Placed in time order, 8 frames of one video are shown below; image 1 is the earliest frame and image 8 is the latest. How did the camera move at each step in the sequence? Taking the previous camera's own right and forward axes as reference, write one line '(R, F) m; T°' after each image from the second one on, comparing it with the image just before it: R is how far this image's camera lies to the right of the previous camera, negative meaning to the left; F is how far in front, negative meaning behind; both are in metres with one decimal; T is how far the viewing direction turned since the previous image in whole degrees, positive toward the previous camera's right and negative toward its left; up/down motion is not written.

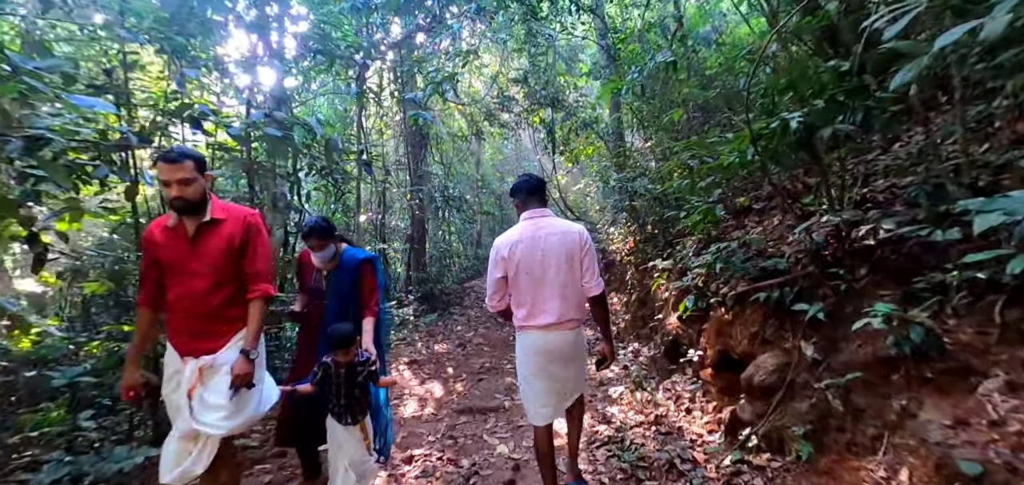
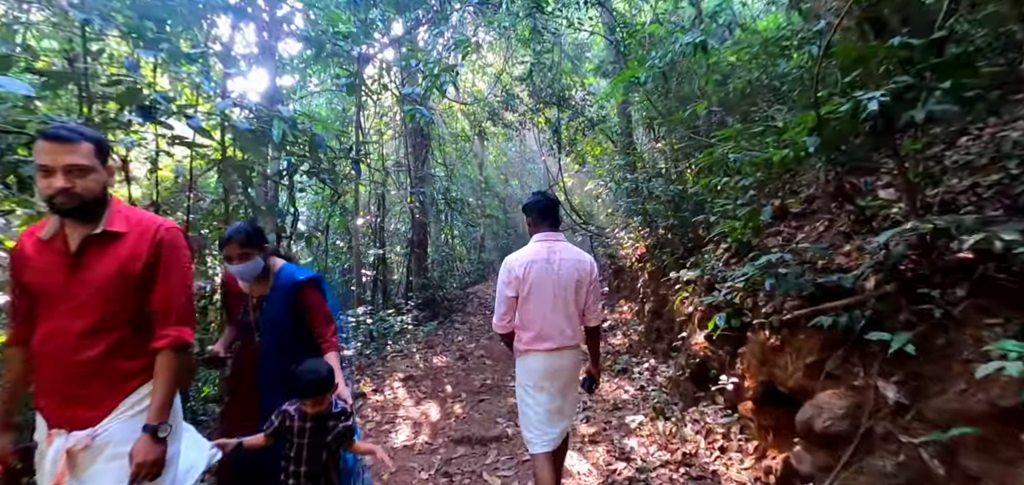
(0.0, +0.3) m; -1°
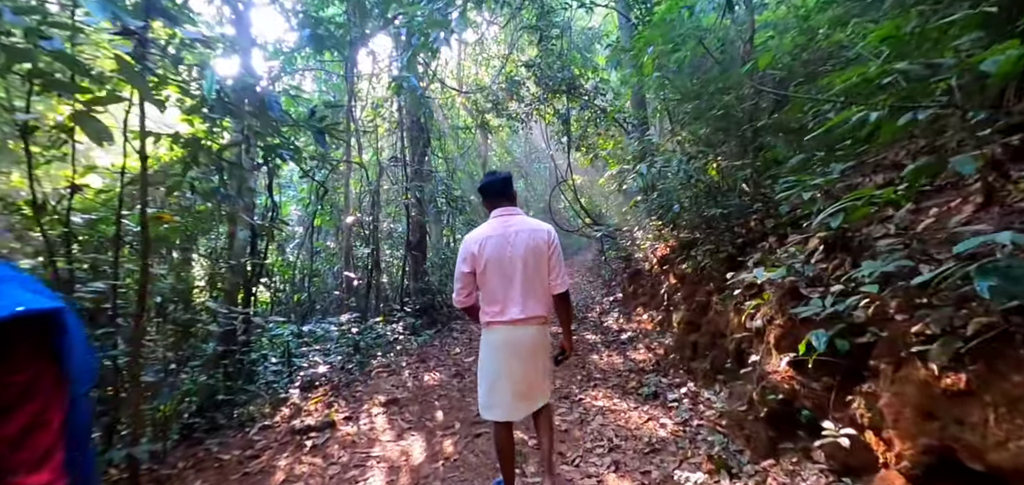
(0.0, +0.7) m; 0°
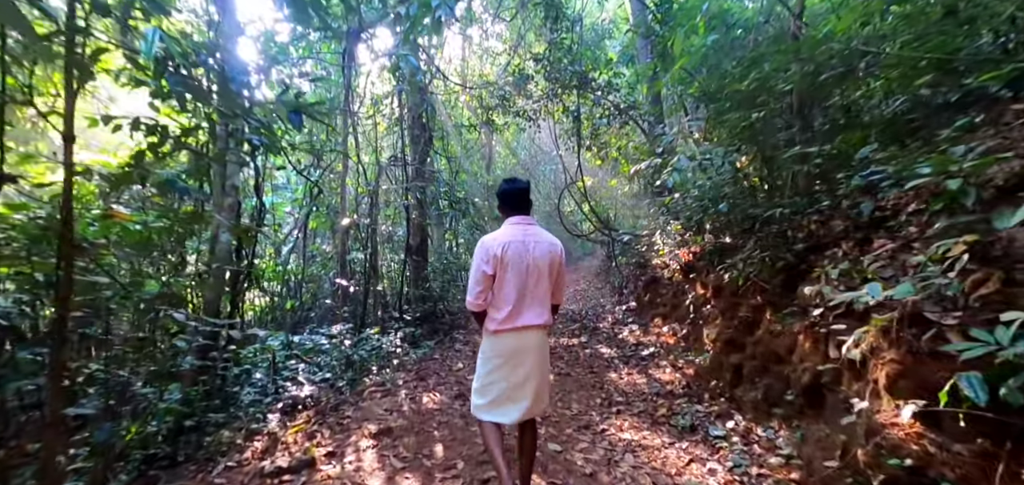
(-0.1, +0.5) m; 0°
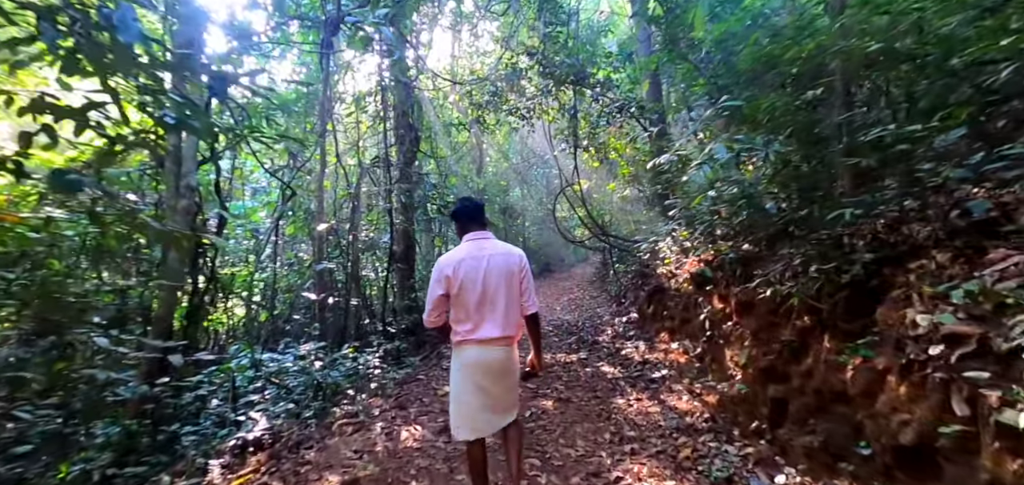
(0.0, +0.5) m; +1°
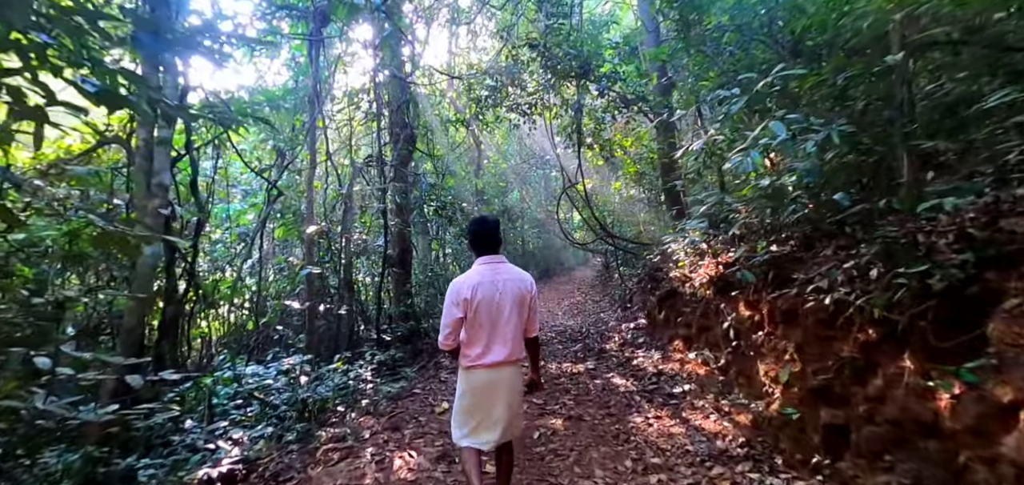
(-0.1, +0.3) m; 0°
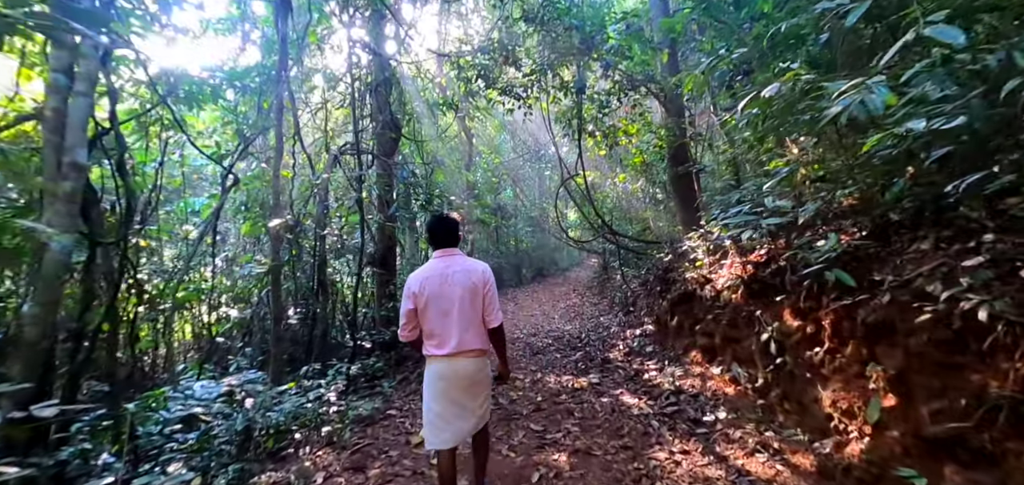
(0.0, +0.6) m; +1°
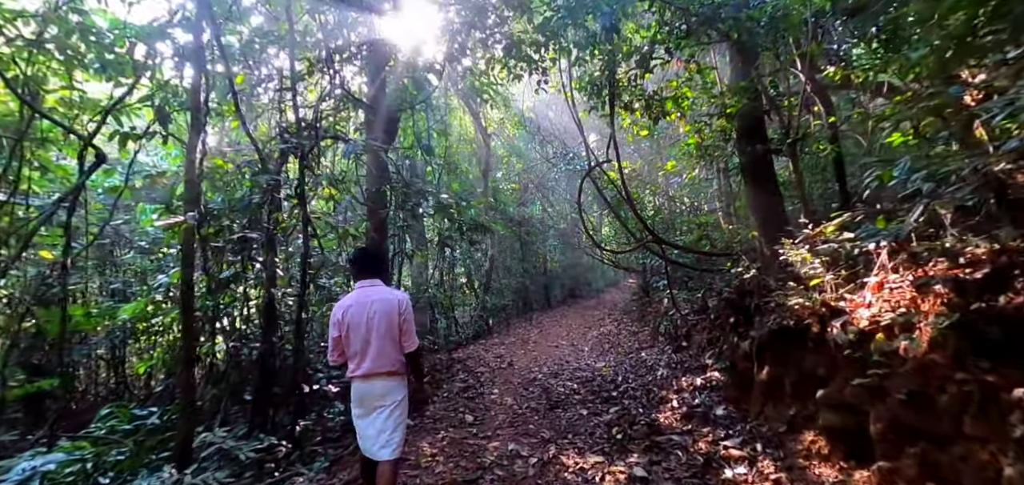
(+0.3, +1.6) m; -4°
